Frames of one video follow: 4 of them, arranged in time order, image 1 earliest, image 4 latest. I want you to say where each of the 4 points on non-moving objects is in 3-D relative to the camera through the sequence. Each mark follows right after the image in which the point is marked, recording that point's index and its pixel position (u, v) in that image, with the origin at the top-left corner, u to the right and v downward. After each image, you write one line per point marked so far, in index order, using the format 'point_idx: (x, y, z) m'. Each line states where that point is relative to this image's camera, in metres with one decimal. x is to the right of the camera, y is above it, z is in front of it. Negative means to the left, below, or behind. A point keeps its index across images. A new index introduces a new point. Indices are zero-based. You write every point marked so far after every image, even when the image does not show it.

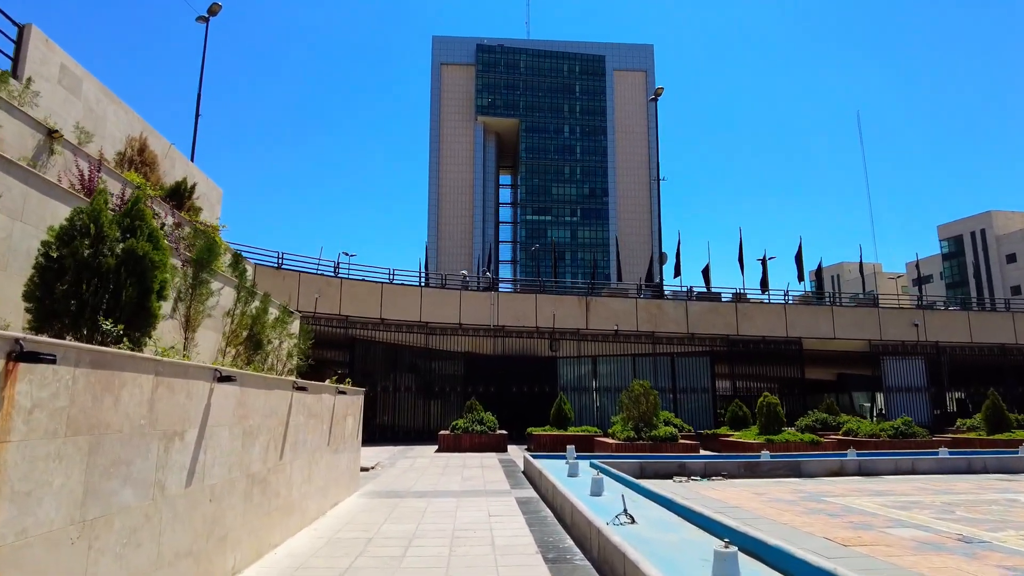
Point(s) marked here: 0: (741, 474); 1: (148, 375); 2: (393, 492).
0: (+4.8, -3.9, +13.8) m
1: (-2.3, -0.6, +4.2) m
2: (-2.1, -3.6, +11.6) m
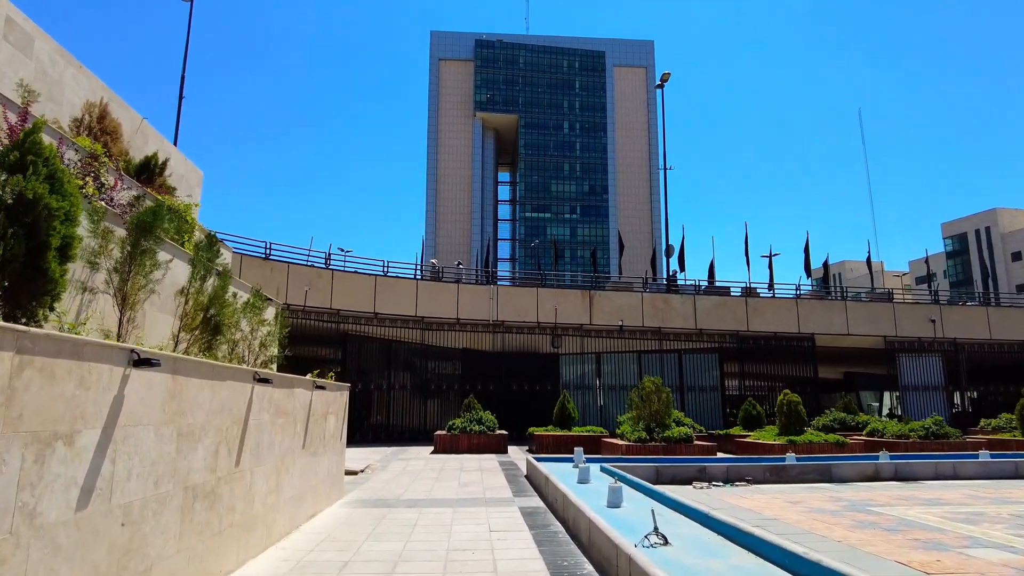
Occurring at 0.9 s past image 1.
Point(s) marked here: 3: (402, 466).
0: (+4.8, -3.6, +12.5) m
1: (-2.2, -0.3, +2.9) m
2: (-2.0, -3.3, +10.3) m
3: (-2.7, -4.3, +16.2) m
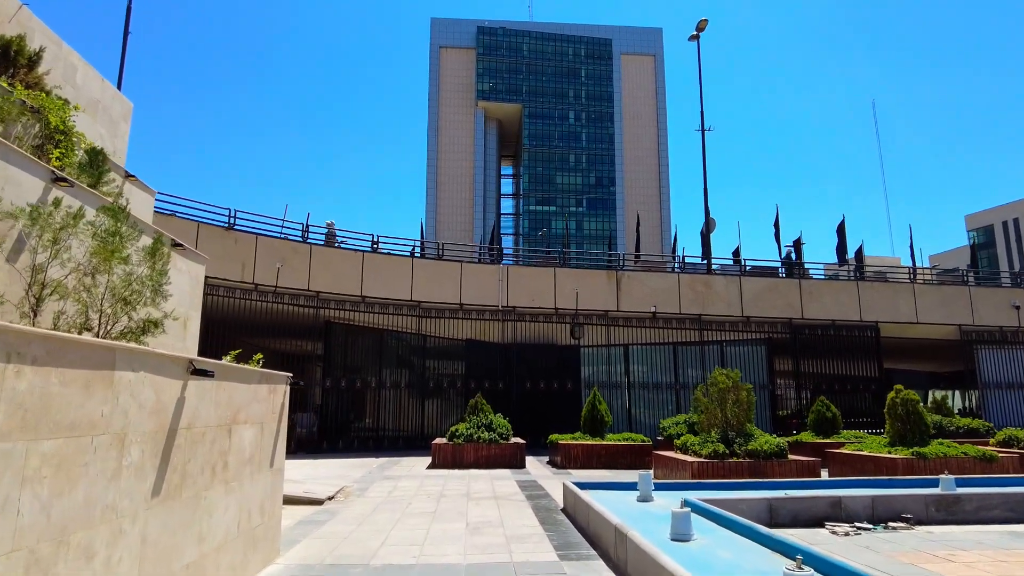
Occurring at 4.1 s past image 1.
0: (+5.2, -2.9, +8.3) m
1: (-1.8, +0.4, -1.3) m
2: (-1.6, -2.6, +6.1) m
3: (-2.2, -3.6, +11.9) m
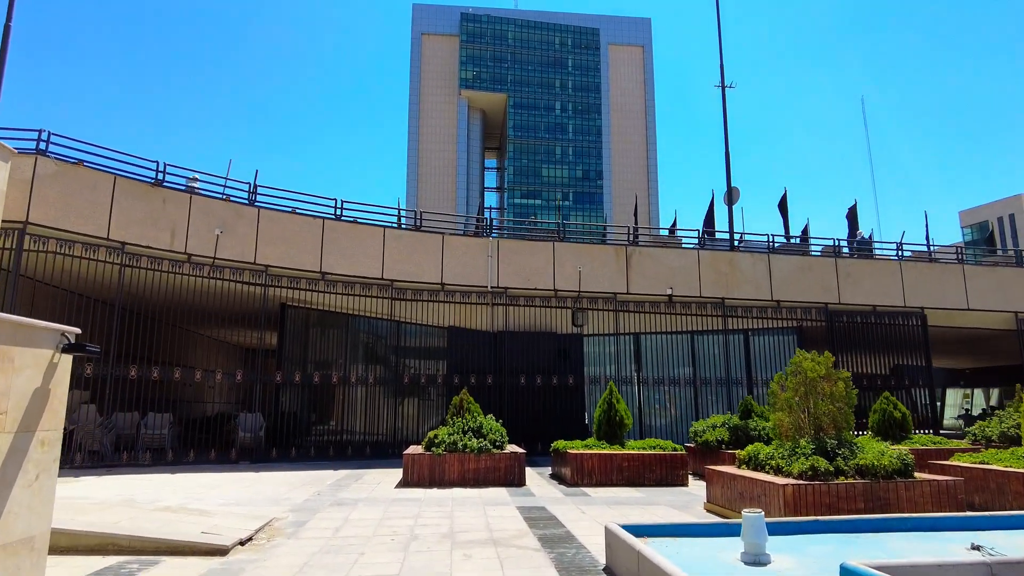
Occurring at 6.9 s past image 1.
0: (+5.4, -2.2, +4.8) m
1: (-1.4, +1.2, -5.0) m
2: (-1.4, -1.9, +2.4) m
3: (-2.2, -2.9, +8.2) m
